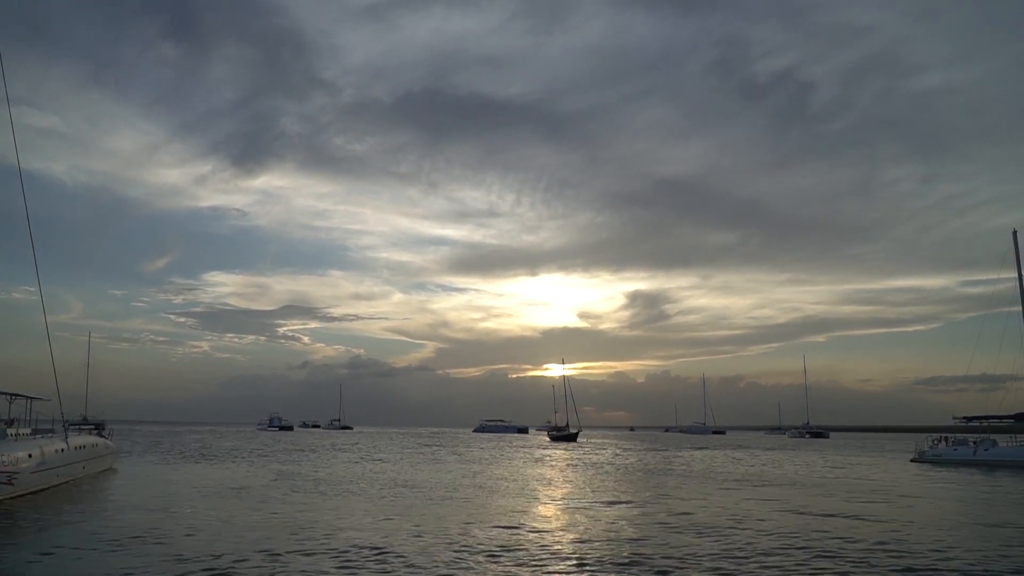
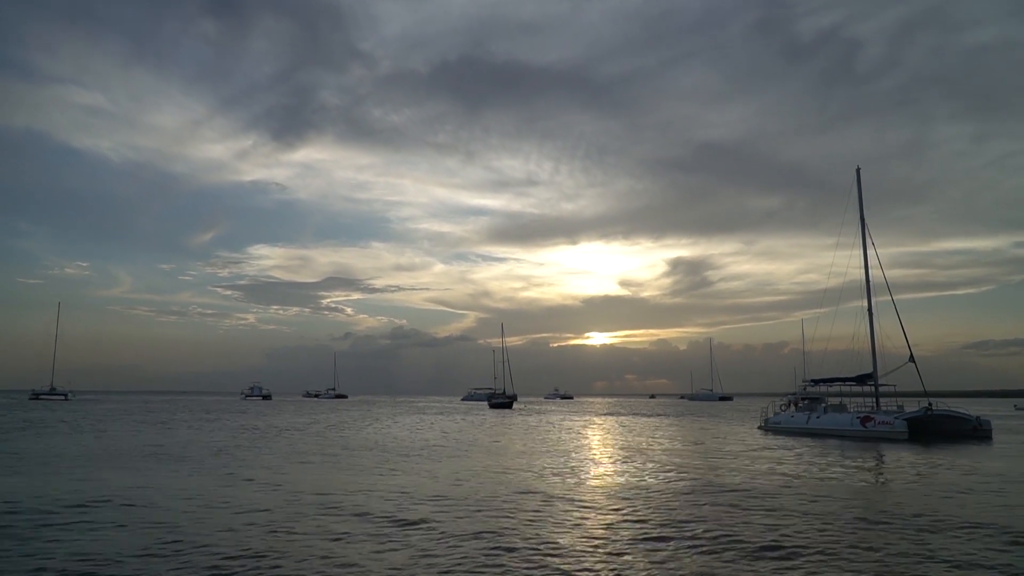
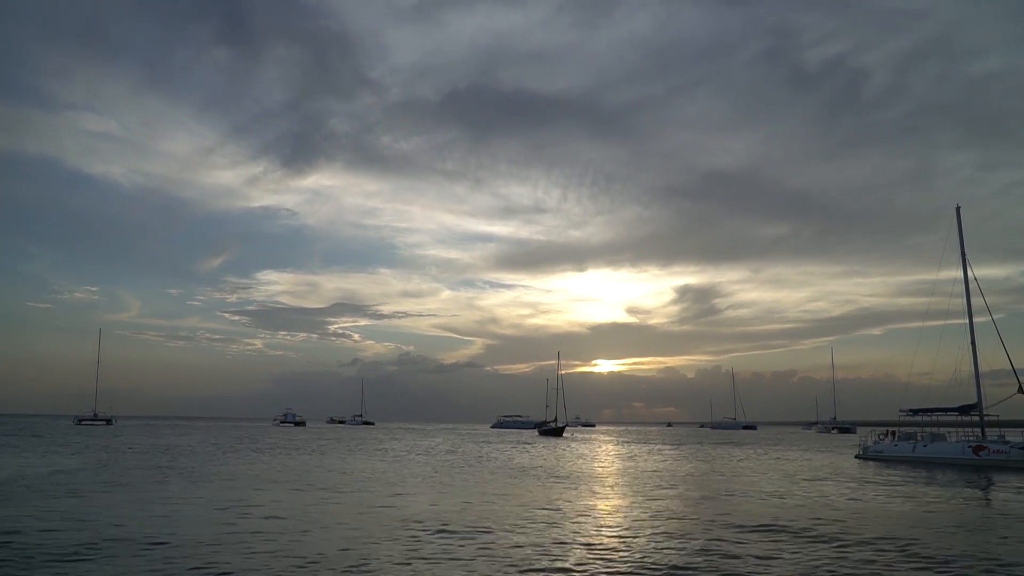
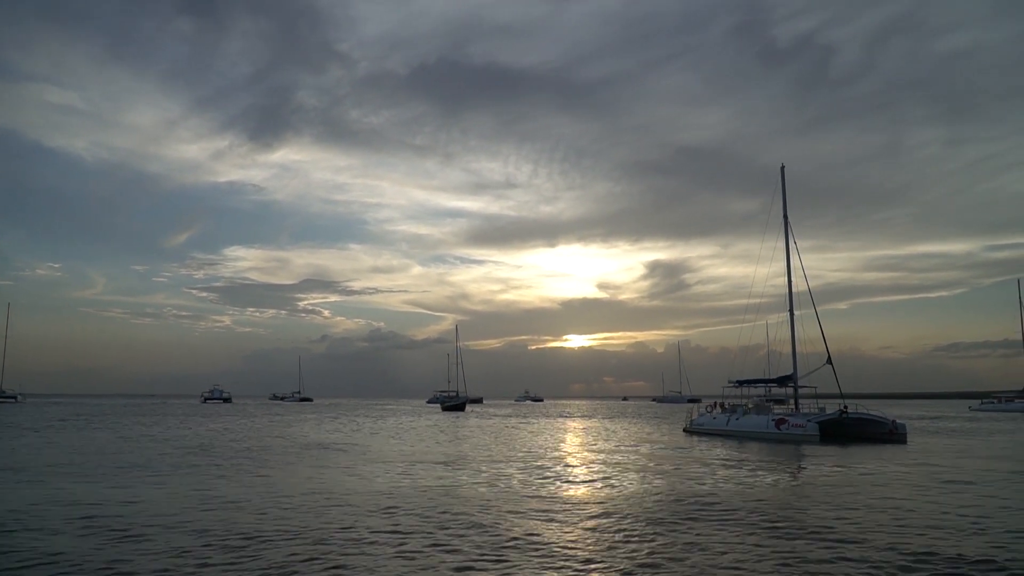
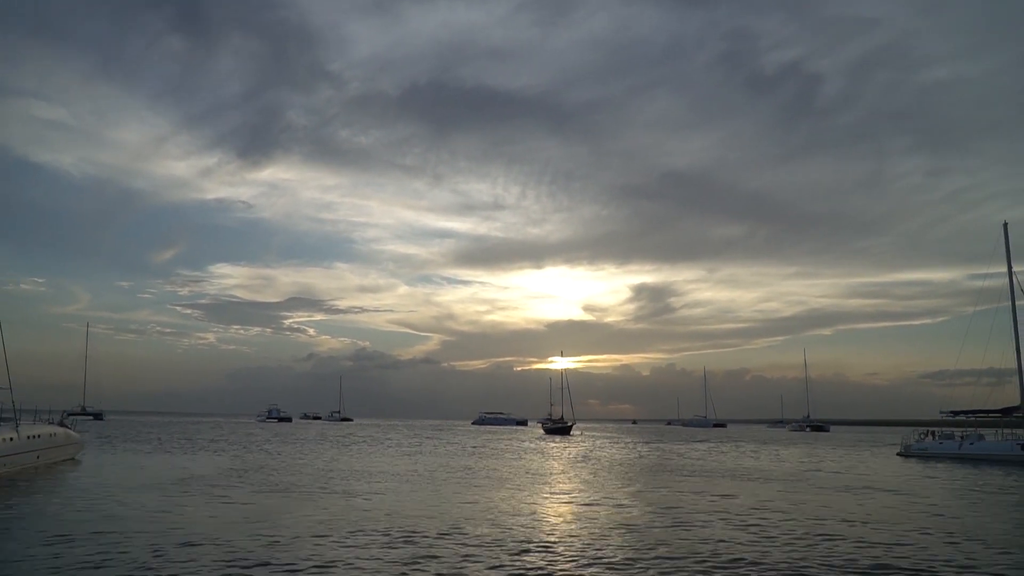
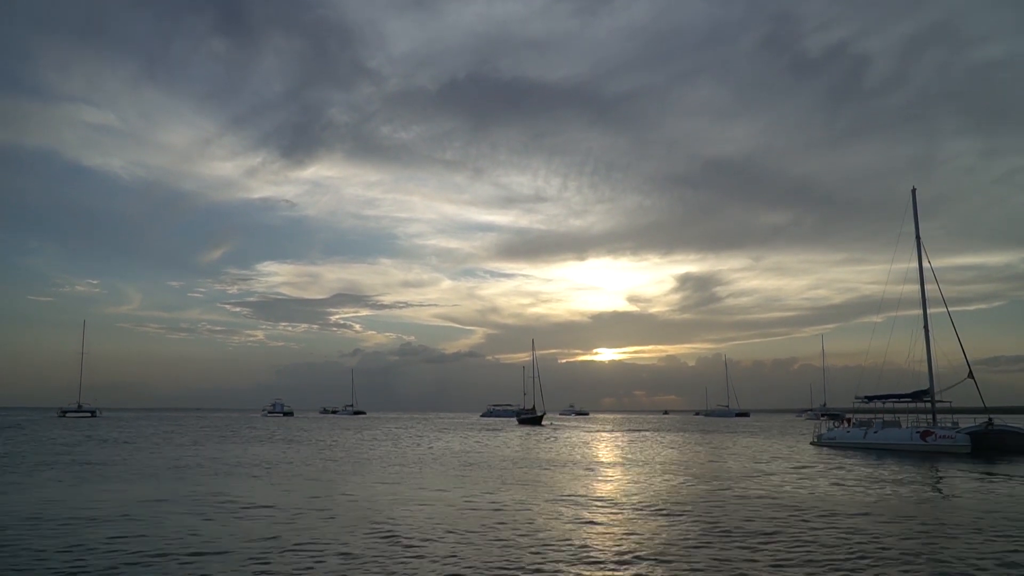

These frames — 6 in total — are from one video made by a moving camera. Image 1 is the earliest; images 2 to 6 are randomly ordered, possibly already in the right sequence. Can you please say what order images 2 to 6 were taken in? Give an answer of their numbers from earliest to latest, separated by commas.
5, 3, 6, 2, 4
